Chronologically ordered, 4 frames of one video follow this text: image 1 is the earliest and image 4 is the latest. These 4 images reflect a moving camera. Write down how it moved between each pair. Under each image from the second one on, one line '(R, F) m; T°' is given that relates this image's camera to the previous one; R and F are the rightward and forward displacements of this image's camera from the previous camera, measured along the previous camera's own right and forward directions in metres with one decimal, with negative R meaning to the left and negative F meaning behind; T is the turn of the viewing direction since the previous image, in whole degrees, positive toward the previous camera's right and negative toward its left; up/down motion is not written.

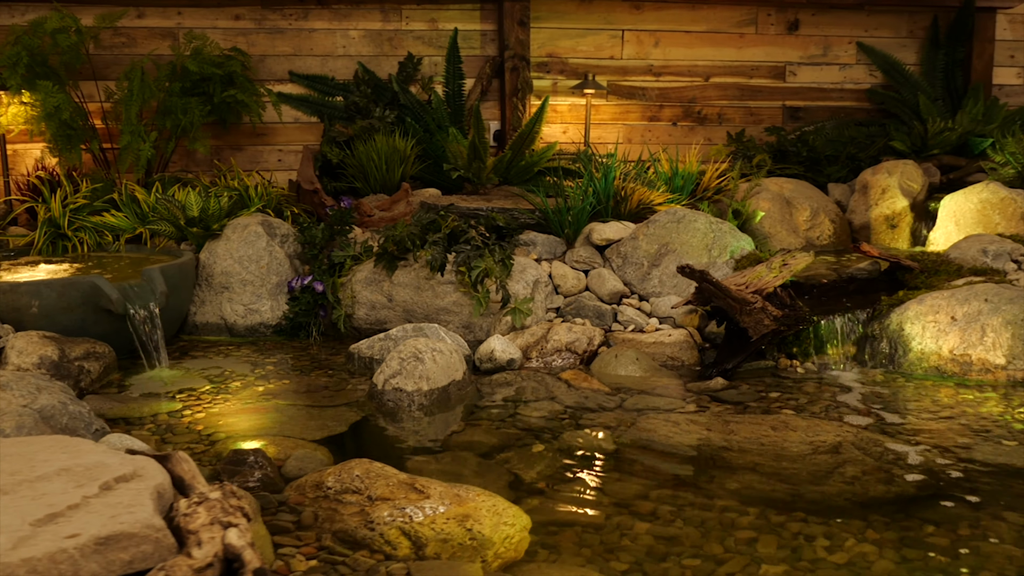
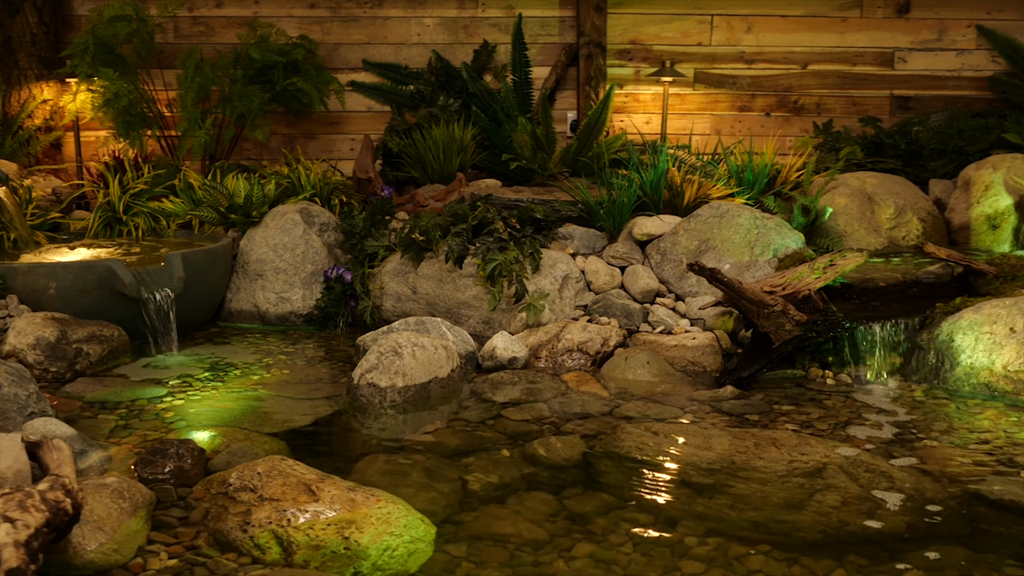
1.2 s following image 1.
(+0.9, +0.4) m; -10°
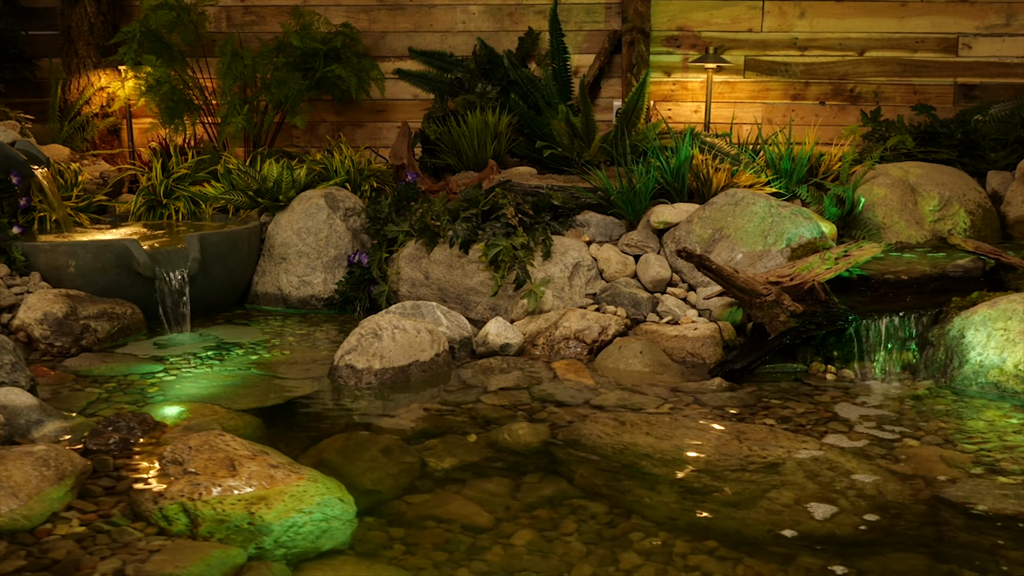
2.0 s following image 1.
(+0.7, +0.1) m; -6°
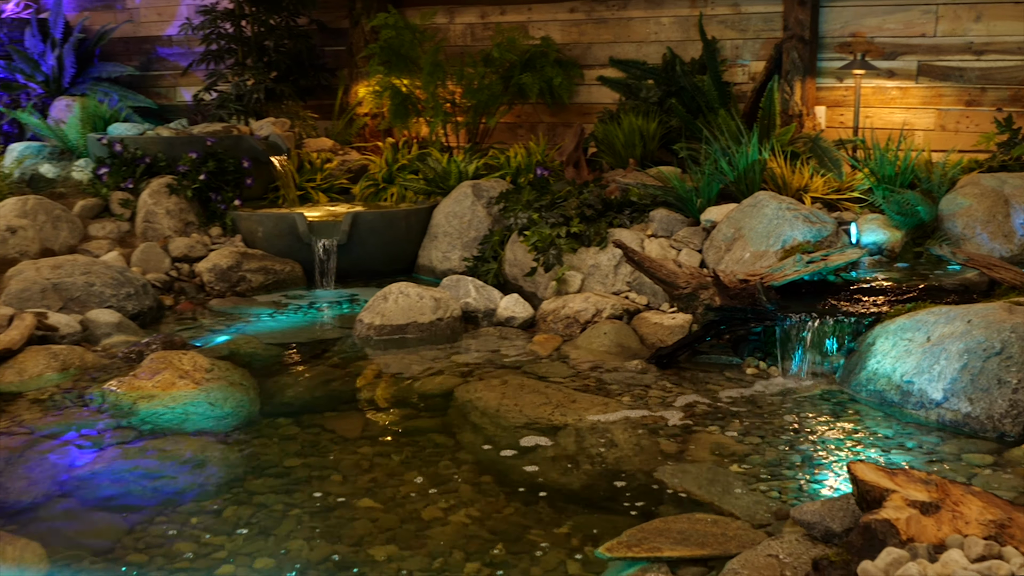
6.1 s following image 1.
(+2.9, -0.2) m; -26°
